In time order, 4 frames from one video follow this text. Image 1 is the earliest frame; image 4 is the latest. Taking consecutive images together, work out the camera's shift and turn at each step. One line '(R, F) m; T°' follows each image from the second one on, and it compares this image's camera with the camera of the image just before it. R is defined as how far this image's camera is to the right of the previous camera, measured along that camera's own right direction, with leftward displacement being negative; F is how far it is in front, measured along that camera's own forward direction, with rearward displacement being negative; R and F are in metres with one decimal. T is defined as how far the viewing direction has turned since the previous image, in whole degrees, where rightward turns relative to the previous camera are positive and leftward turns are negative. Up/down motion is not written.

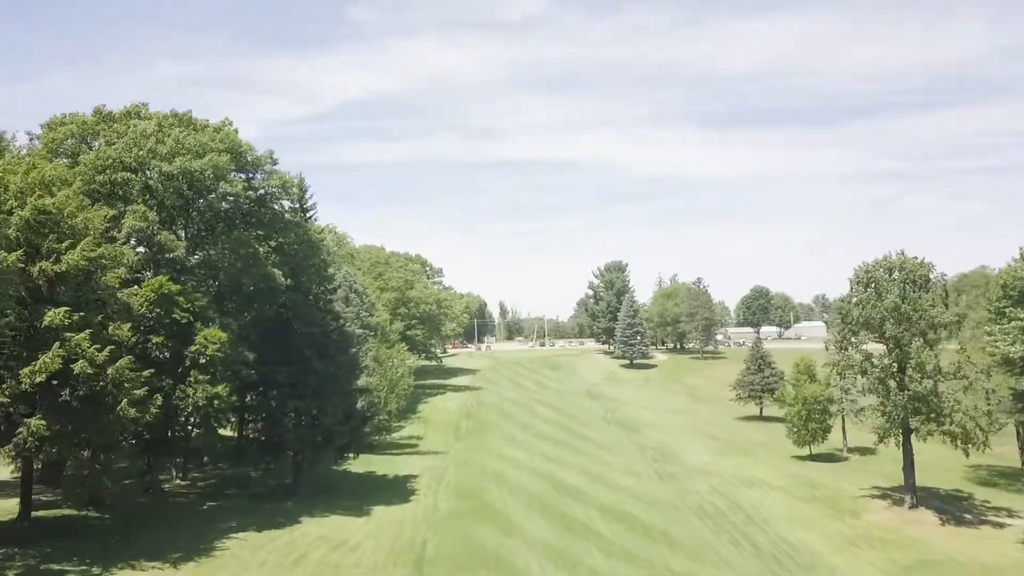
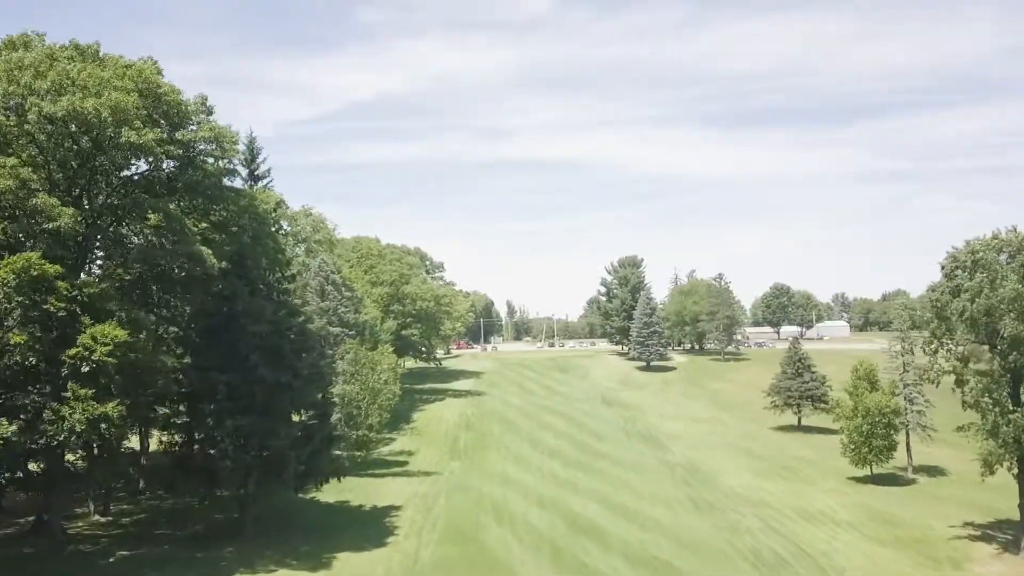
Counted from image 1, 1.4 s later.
(+0.2, +7.3) m; -1°
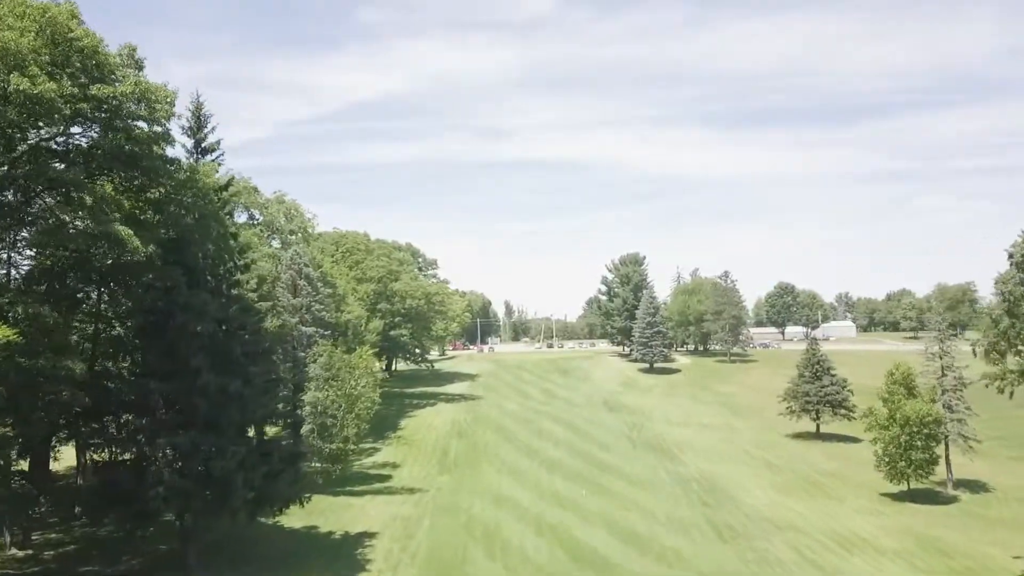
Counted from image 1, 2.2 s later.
(+0.2, +4.3) m; 0°
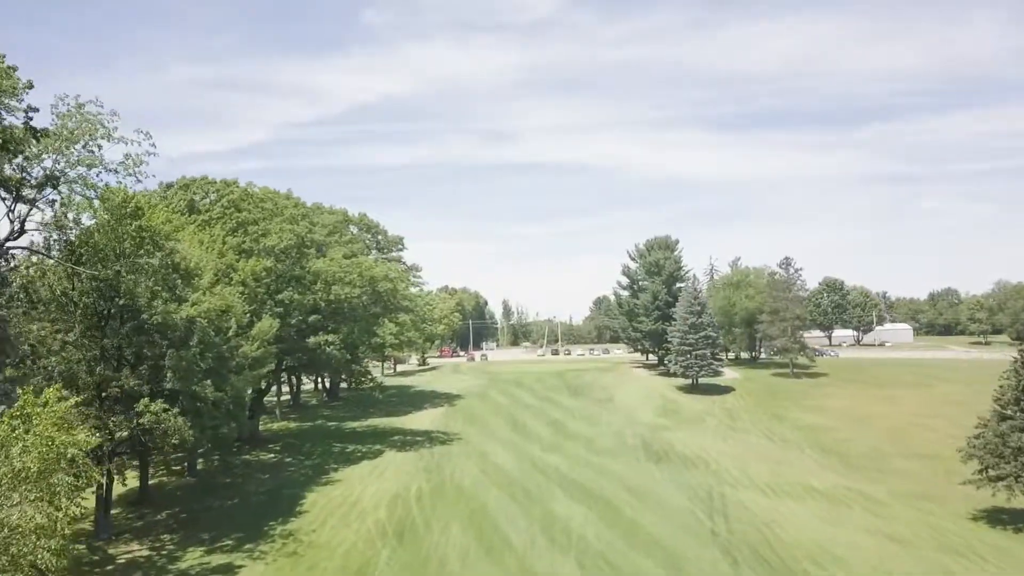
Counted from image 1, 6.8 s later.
(+0.6, +23.2) m; 0°
